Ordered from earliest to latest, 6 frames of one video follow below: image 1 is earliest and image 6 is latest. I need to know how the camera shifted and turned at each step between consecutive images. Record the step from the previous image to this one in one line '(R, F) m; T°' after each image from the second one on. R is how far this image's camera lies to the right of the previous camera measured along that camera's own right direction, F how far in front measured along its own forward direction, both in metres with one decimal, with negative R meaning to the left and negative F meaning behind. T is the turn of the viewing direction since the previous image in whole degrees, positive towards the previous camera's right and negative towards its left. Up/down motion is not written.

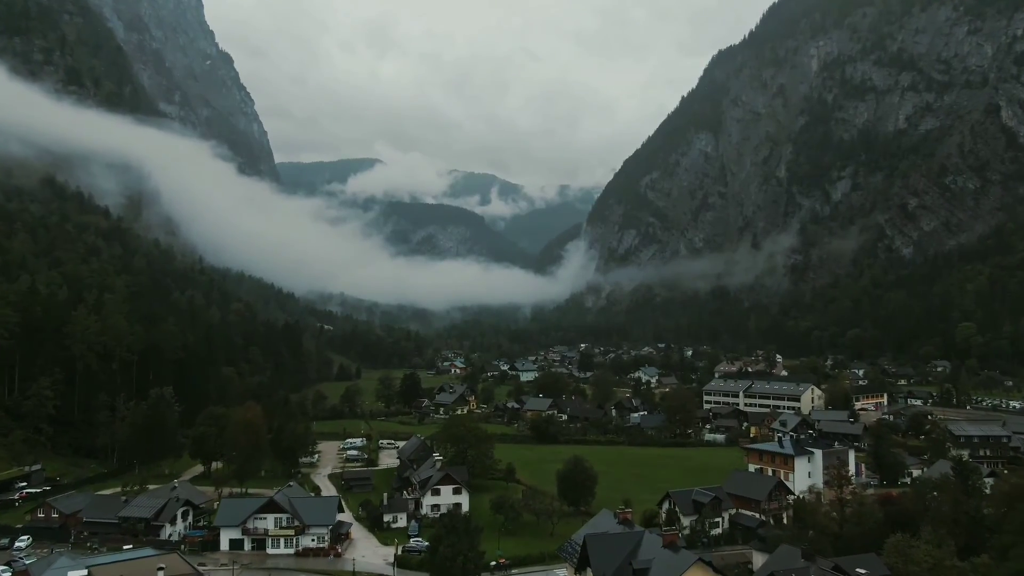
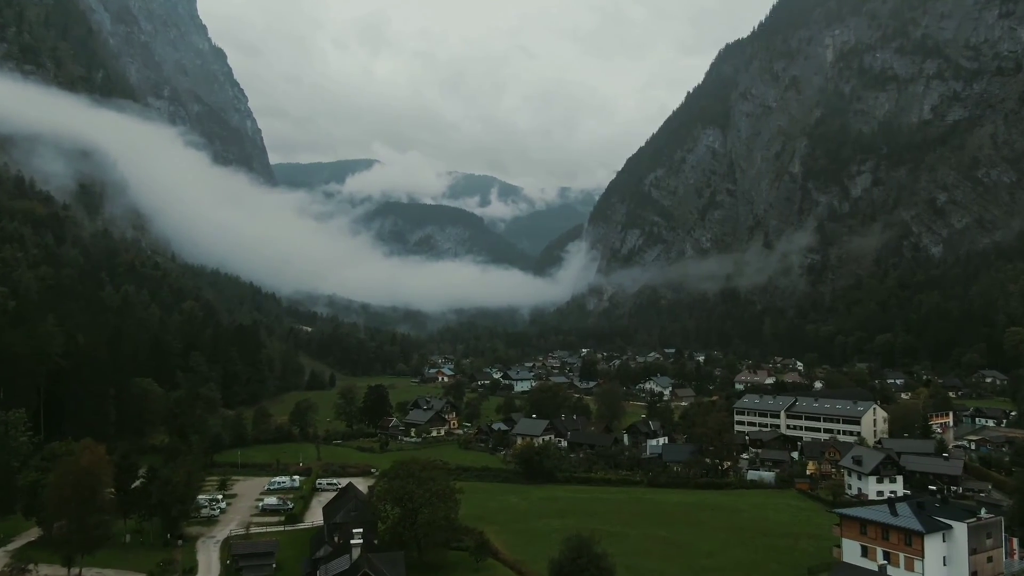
(+1.1, +13.8) m; 0°
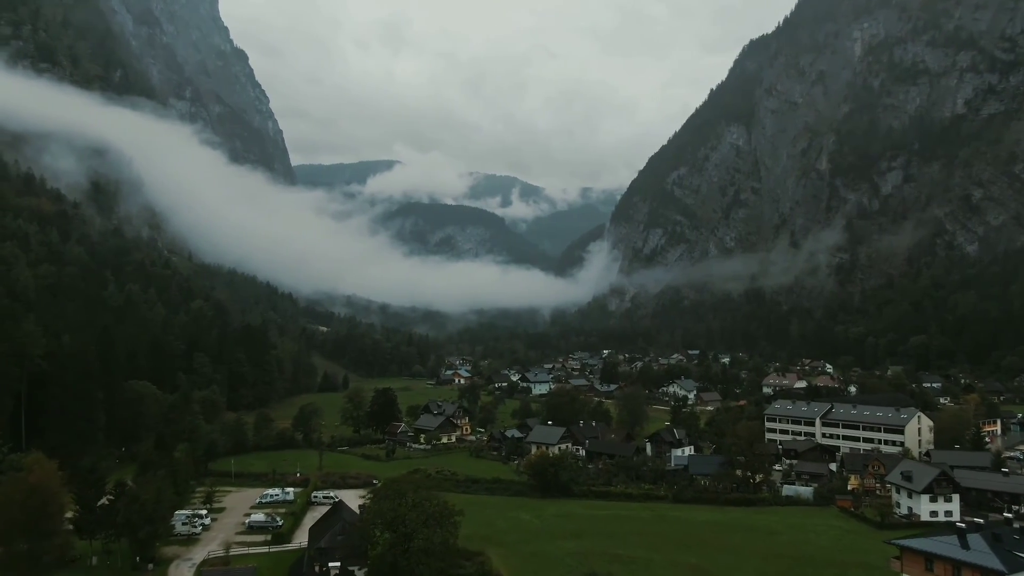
(+0.6, +3.5) m; -2°
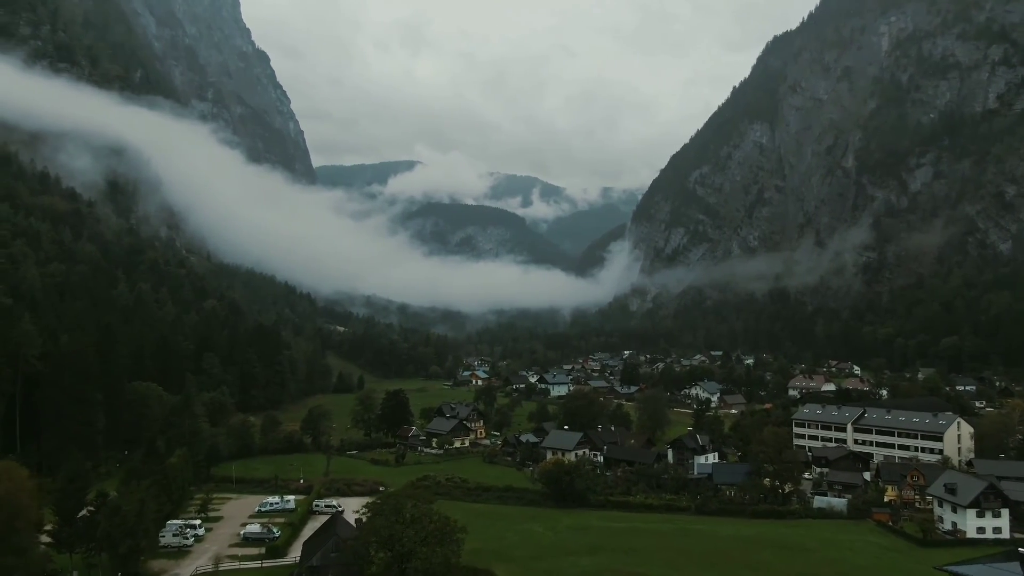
(+0.5, +2.2) m; -2°
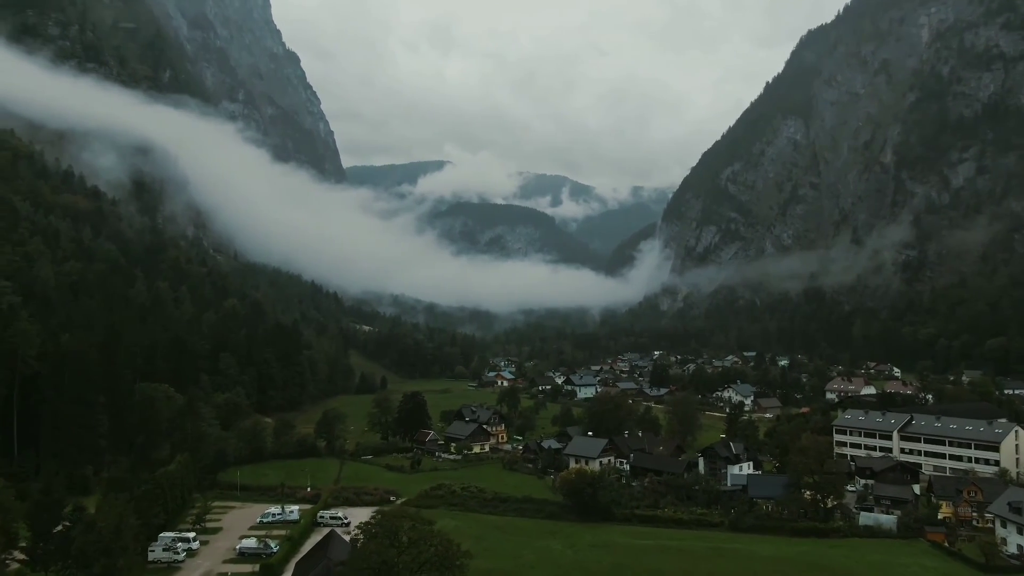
(+0.6, +2.6) m; -3°
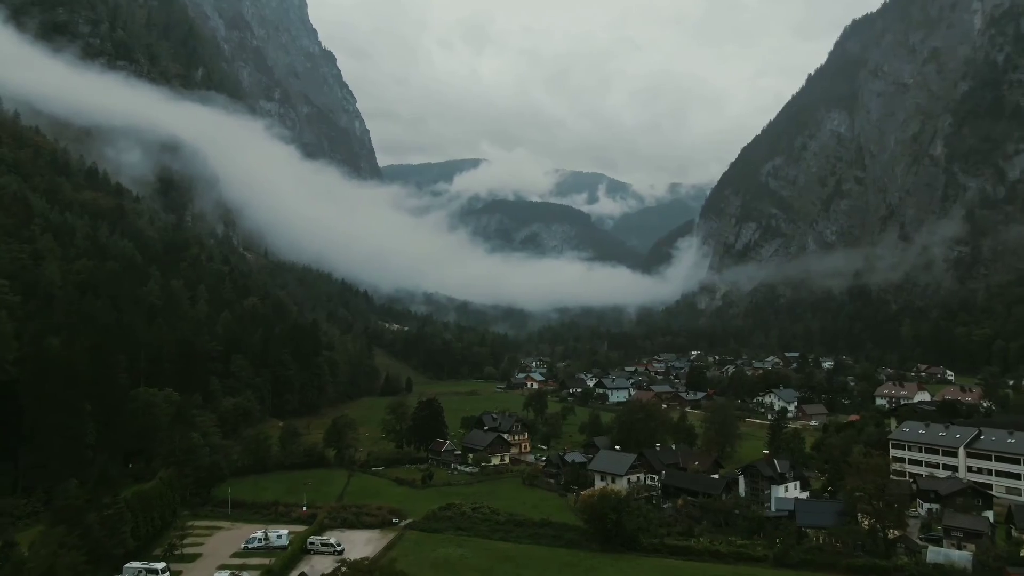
(+1.1, +4.0) m; -3°
